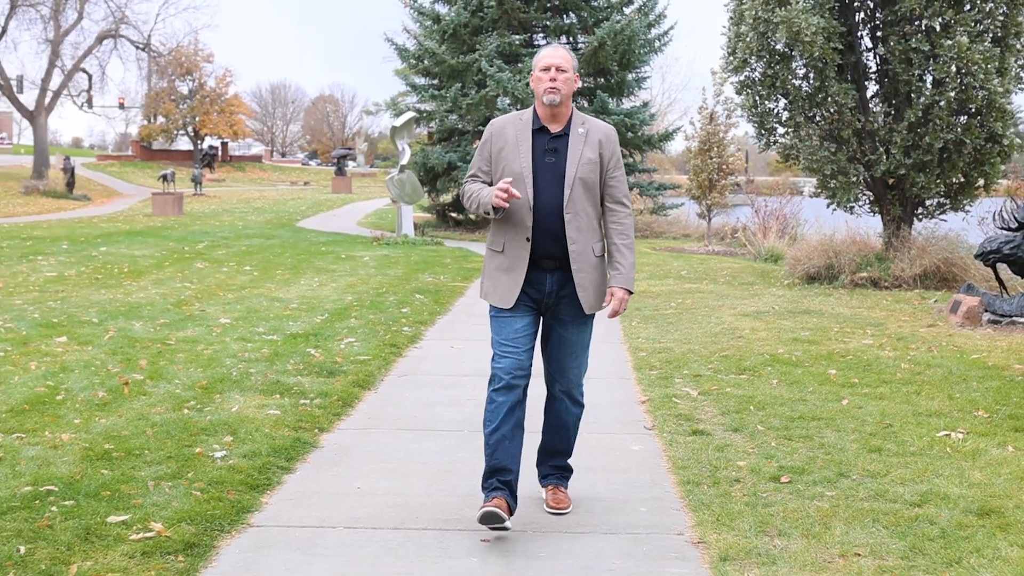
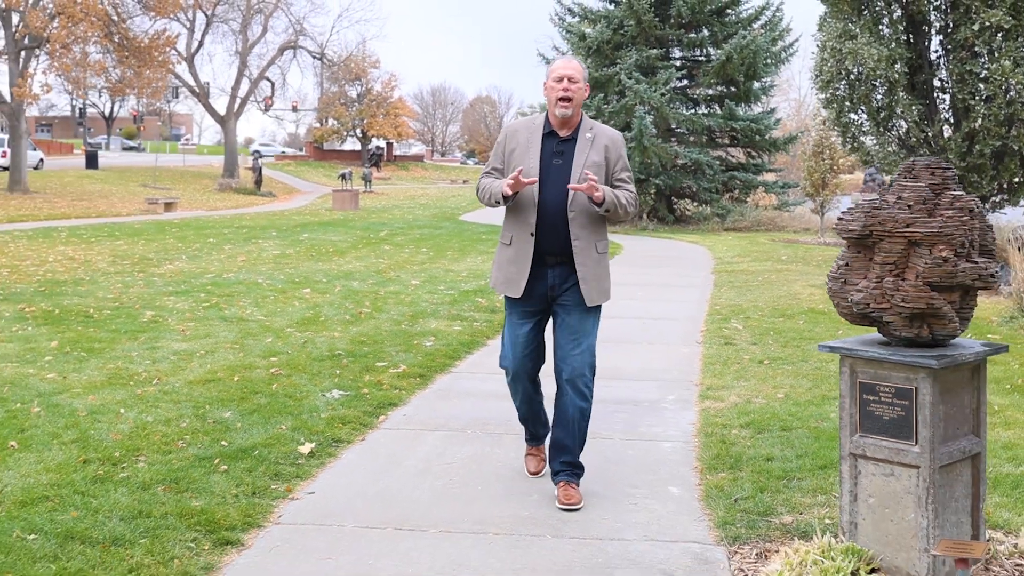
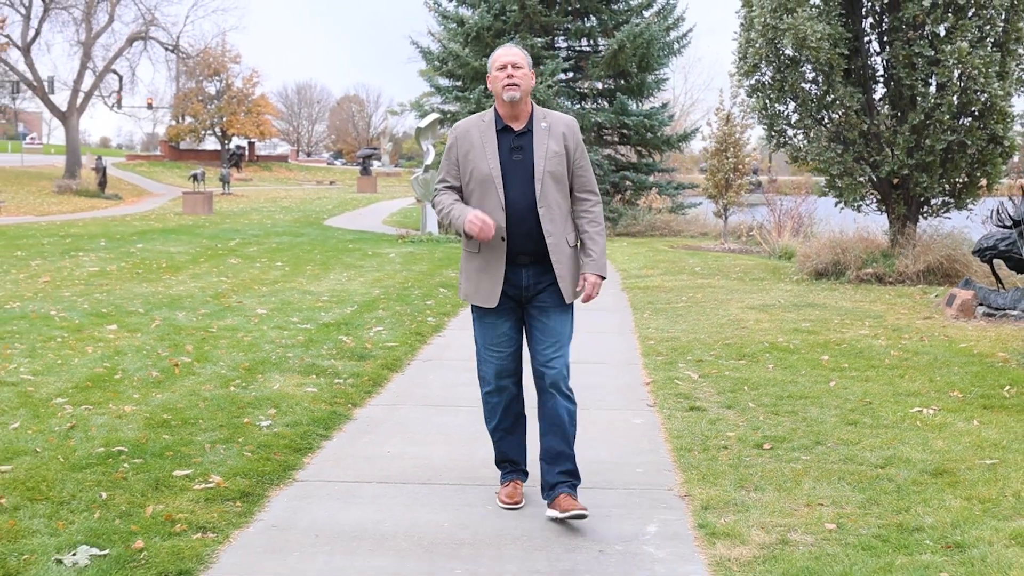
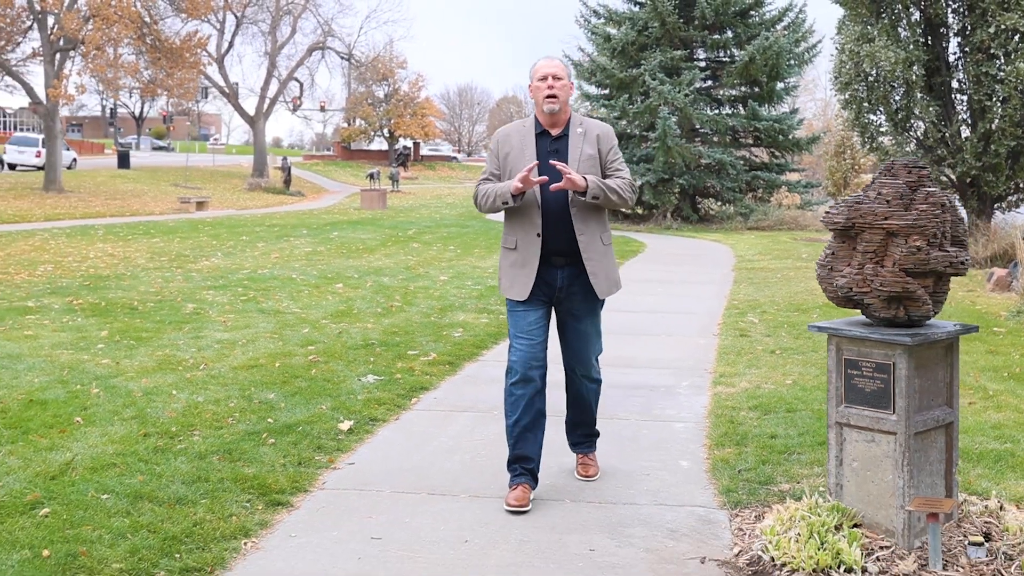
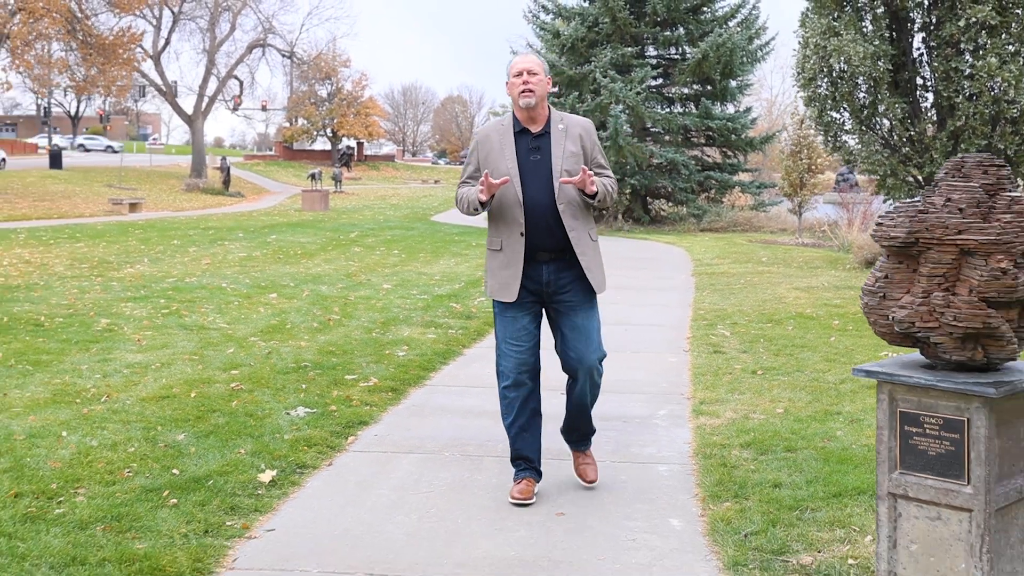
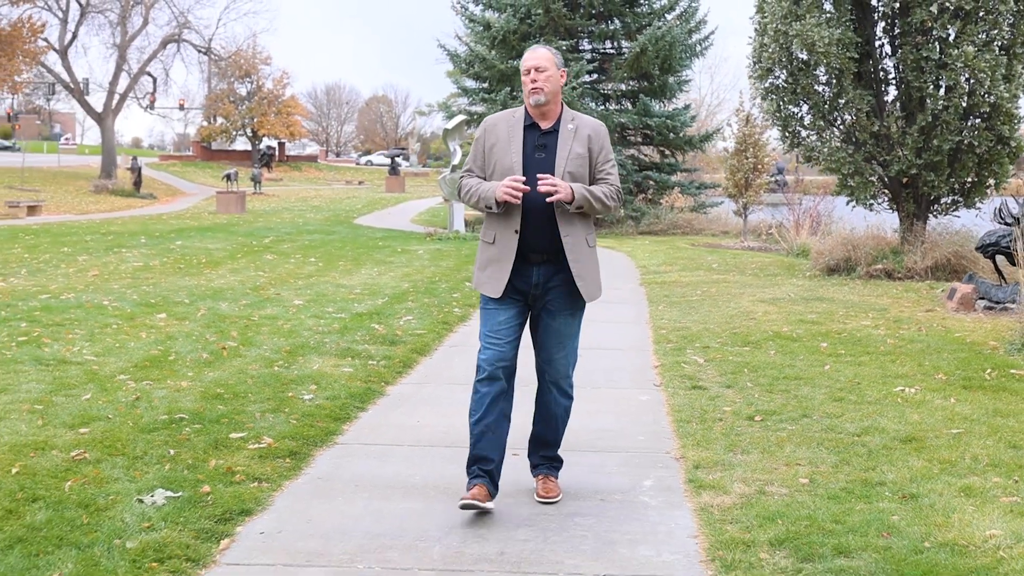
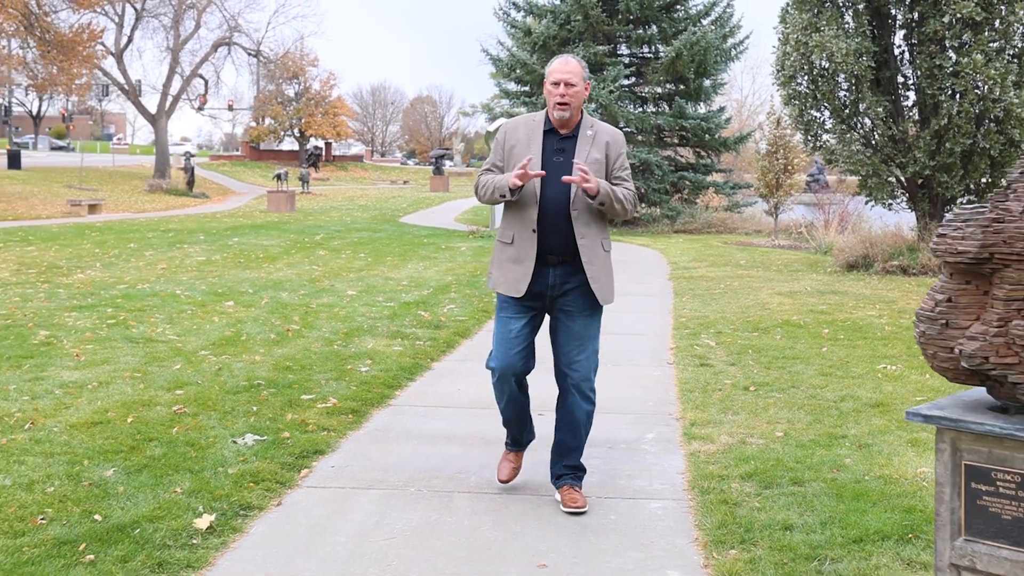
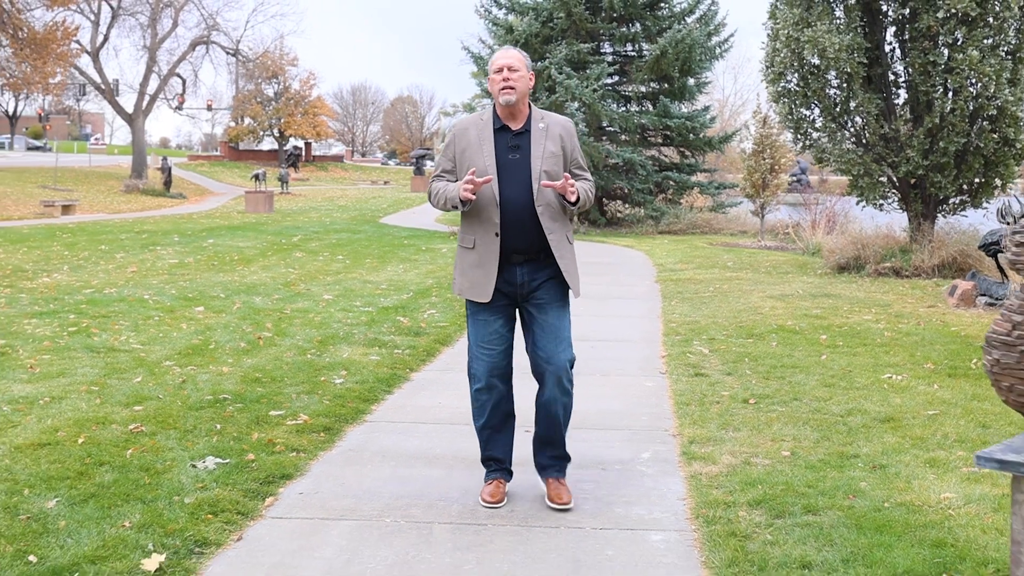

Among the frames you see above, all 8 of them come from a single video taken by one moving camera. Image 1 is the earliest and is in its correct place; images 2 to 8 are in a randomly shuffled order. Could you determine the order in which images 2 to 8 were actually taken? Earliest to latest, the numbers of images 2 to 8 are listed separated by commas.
3, 6, 8, 7, 5, 2, 4
